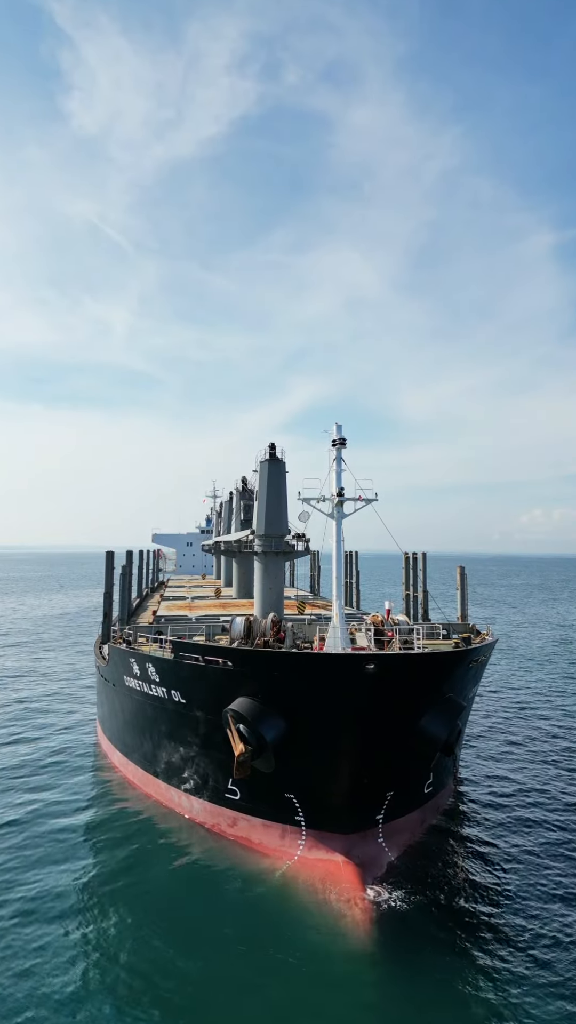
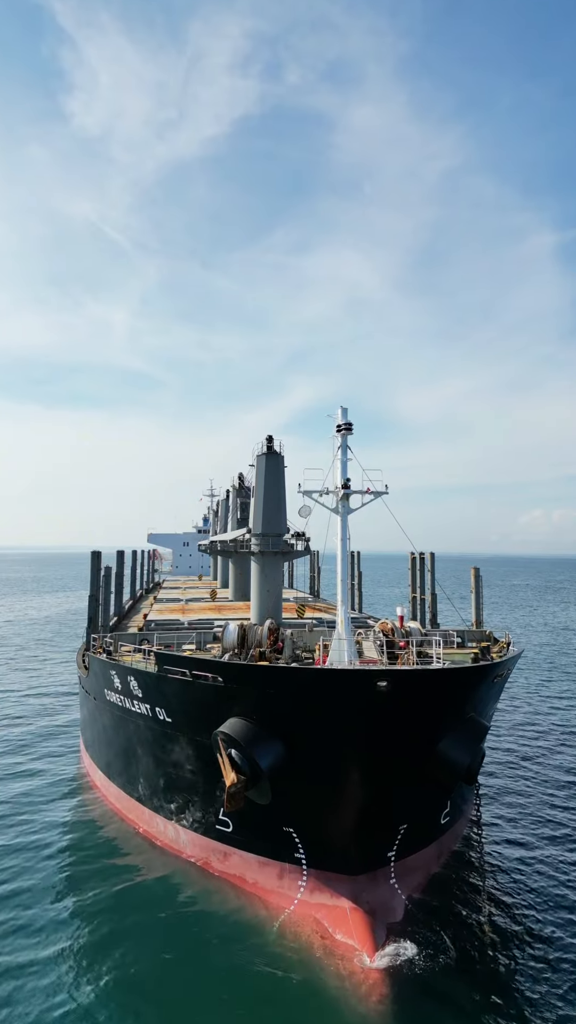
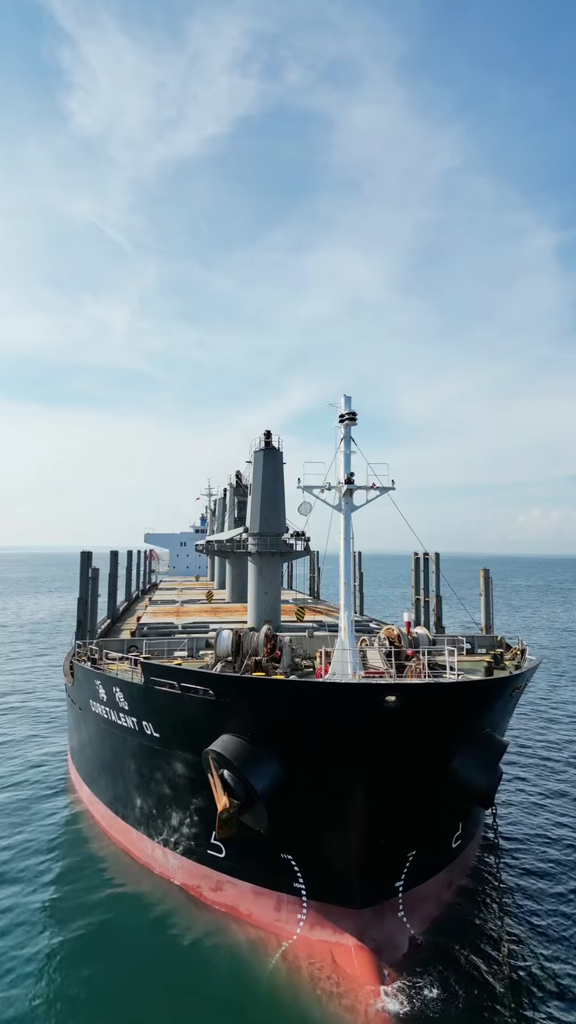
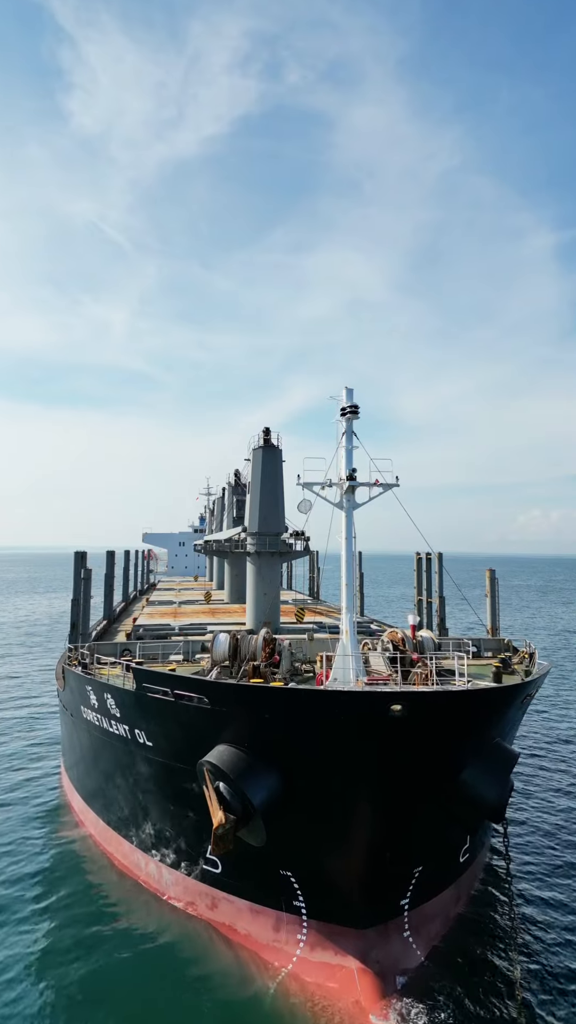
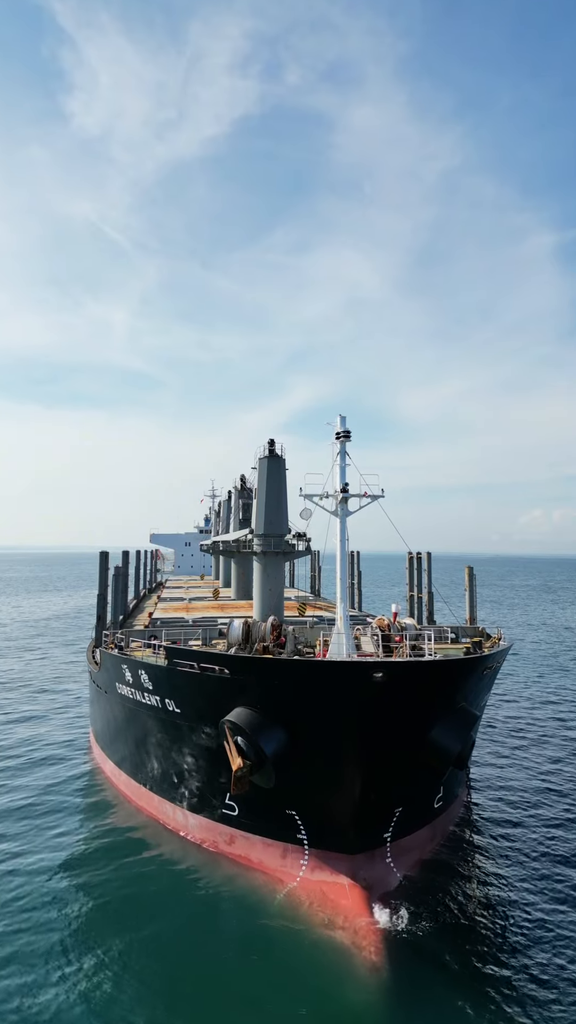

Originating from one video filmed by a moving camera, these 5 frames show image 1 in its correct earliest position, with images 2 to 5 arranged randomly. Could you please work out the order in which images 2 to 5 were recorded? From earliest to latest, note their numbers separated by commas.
5, 2, 3, 4
